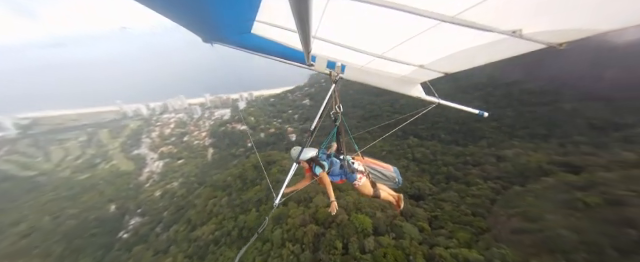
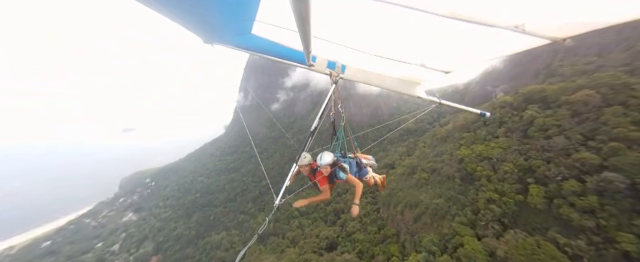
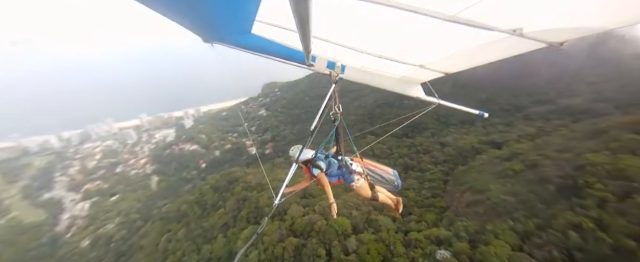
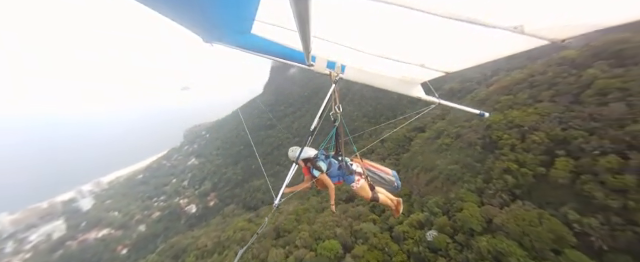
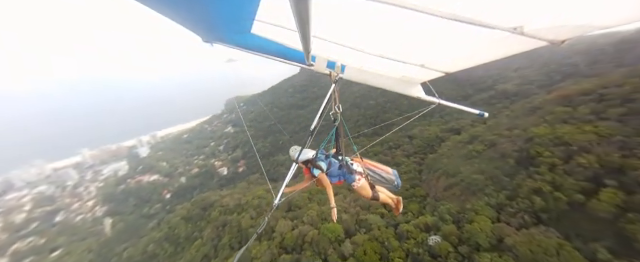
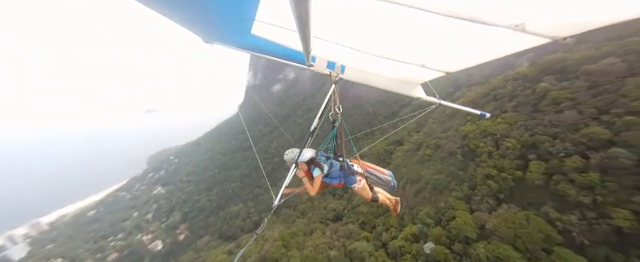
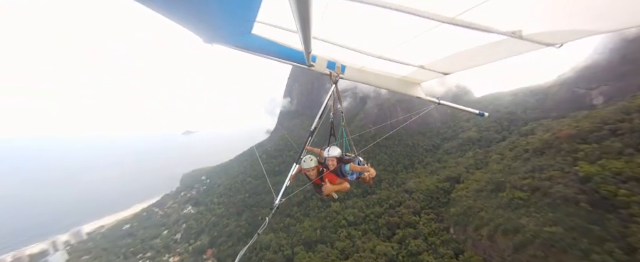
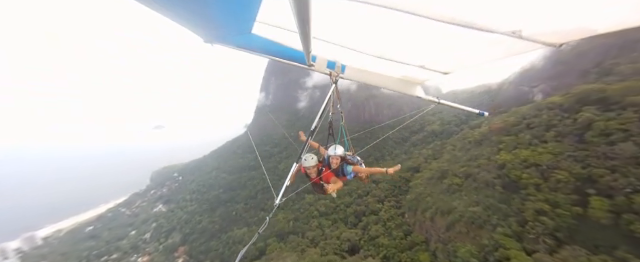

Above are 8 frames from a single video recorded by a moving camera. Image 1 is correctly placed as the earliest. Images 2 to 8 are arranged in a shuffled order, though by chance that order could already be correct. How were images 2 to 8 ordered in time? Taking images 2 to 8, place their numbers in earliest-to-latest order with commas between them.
3, 5, 4, 6, 2, 8, 7
